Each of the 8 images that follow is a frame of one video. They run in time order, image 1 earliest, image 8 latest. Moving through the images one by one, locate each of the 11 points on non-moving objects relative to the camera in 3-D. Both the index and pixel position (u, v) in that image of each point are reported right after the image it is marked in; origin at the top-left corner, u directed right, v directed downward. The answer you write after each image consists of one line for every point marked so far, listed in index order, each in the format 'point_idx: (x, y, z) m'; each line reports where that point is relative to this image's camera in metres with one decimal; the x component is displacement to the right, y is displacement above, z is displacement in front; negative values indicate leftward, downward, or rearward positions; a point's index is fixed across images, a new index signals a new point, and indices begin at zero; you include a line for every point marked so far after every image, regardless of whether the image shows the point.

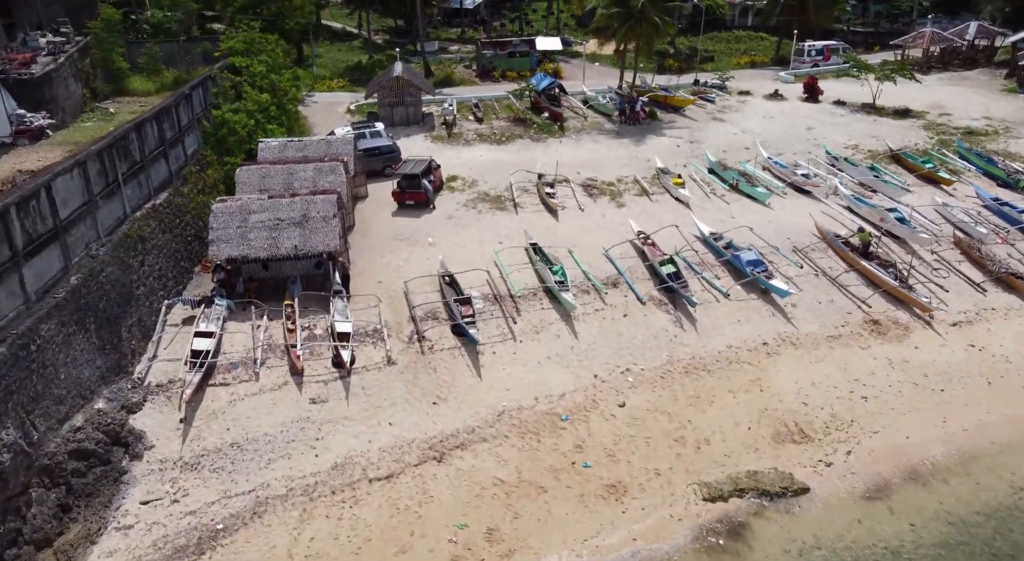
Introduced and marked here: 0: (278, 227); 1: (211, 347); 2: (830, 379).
0: (-7.2, +1.6, +18.8) m
1: (-8.0, -1.8, +16.2) m
2: (+8.6, -2.7, +16.5) m
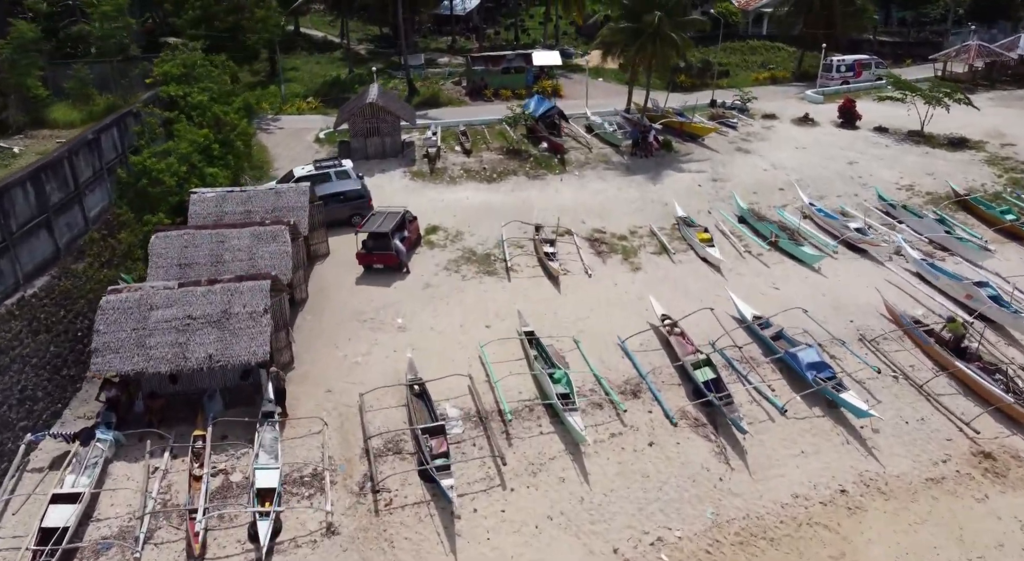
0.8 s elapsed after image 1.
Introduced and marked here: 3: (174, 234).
0: (-7.4, -1.1, +14.1) m
1: (-8.2, -4.5, +11.4) m
2: (+8.3, -5.3, +11.8) m
3: (-9.6, +1.3, +17.4) m
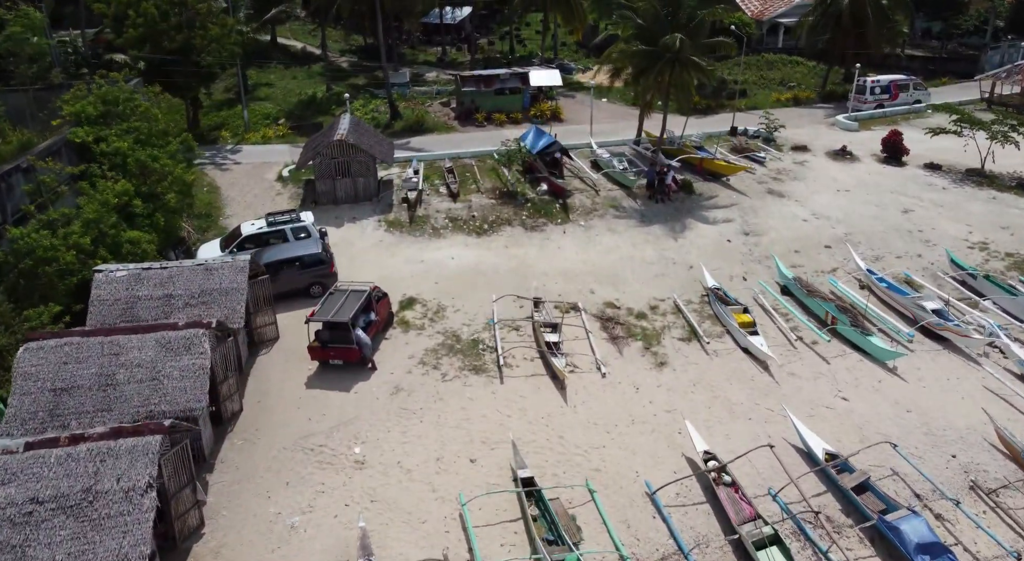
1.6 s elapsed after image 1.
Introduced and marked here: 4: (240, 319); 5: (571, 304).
0: (-7.6, -3.8, +9.6) m
1: (-8.3, -7.2, +7.0) m
2: (+8.2, -8.0, +7.5) m
3: (-9.8, -1.3, +13.0) m
4: (-7.1, -1.0, +15.8) m
5: (+1.9, -0.7, +19.3) m
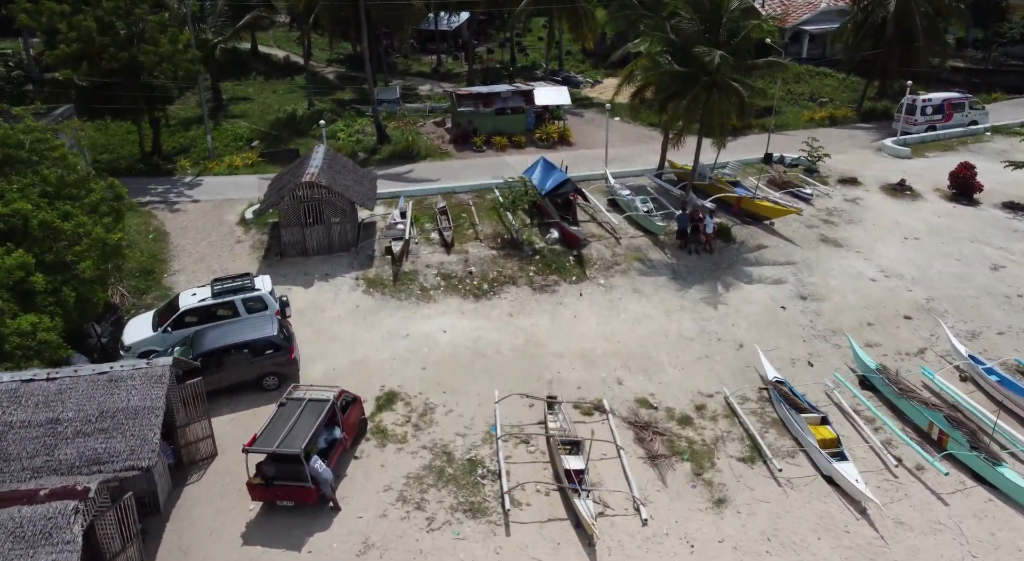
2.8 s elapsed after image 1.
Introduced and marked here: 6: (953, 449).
0: (-7.4, -6.0, +5.4) m
1: (-8.1, -9.4, +2.8) m
2: (+8.4, -10.2, +3.3) m
3: (-9.6, -3.6, +8.7) m
4: (-6.9, -3.2, +11.6) m
5: (+2.0, -3.0, +15.2) m
6: (+9.4, -3.6, +13.1) m
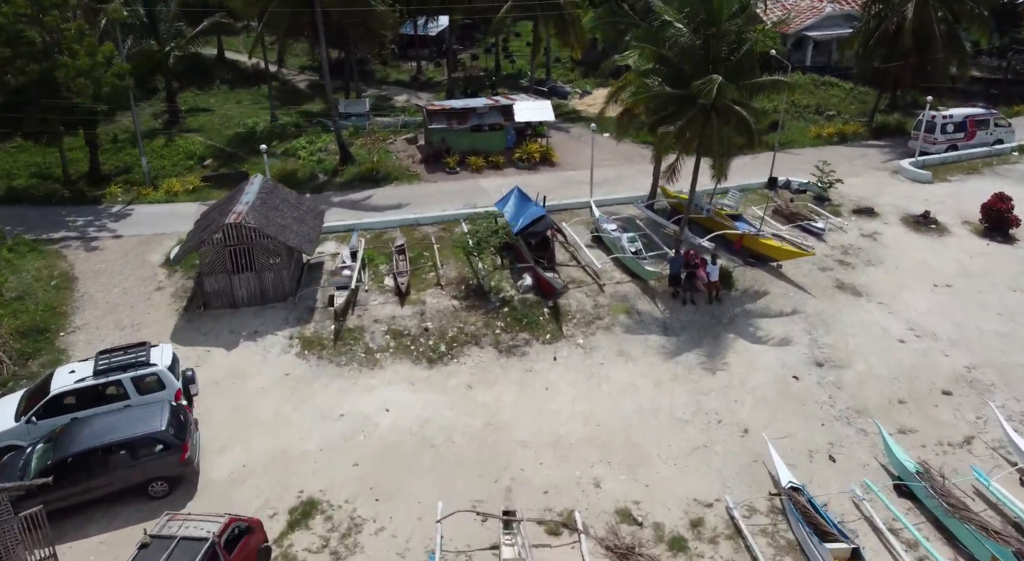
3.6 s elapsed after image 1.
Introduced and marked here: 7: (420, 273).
0: (-8.4, -7.6, +2.3) m
1: (-9.1, -11.0, -0.4) m
2: (+7.4, -11.8, +0.2) m
3: (-10.6, -5.2, +5.6) m
4: (-7.9, -4.9, +8.5) m
5: (+1.0, -4.6, +12.0) m
6: (+8.4, -5.2, +10.0) m
7: (-3.0, +0.2, +19.7) m
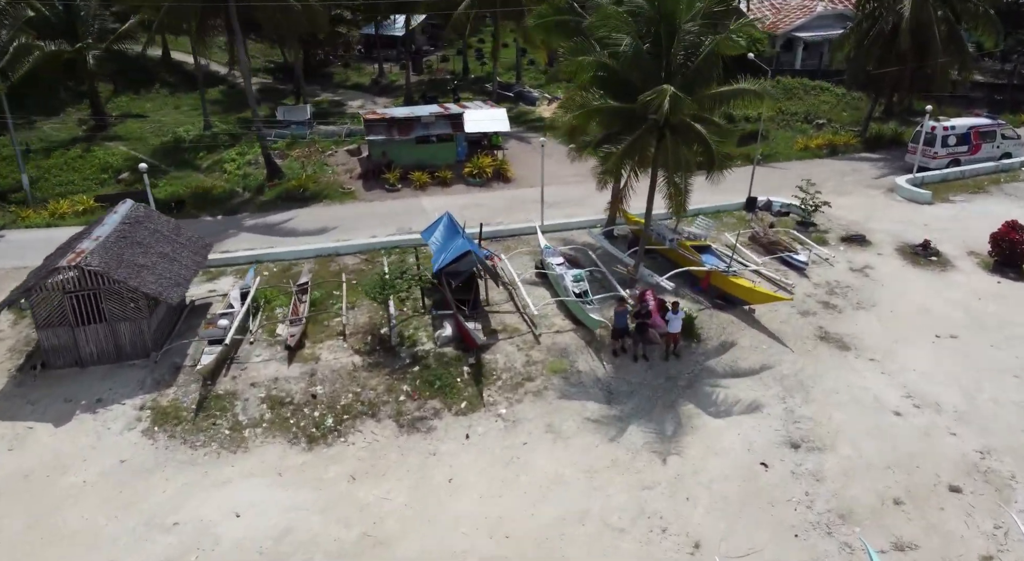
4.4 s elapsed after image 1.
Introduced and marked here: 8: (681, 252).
0: (-10.4, -8.9, -1.0) m
1: (-11.2, -12.3, -3.7) m
2: (+5.4, -13.1, -3.0) m
3: (-12.6, -6.5, +2.3) m
4: (-10.0, -6.1, +5.2) m
5: (-1.1, -5.9, +8.8) m
6: (+6.3, -6.5, +6.8) m
7: (-5.1, -1.0, +16.4) m
8: (+5.0, +0.9, +18.2) m
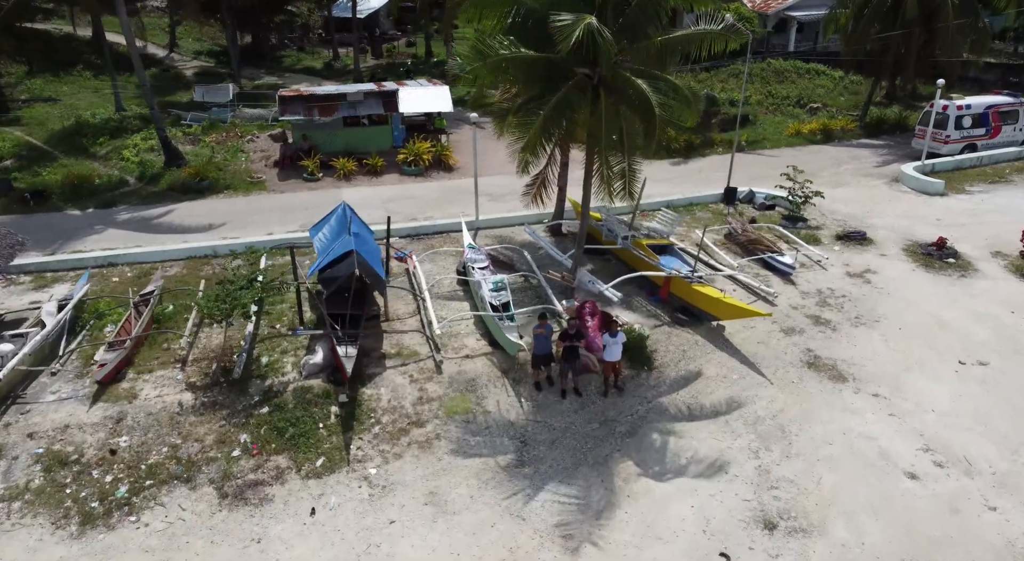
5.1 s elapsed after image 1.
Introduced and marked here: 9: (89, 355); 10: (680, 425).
0: (-12.5, -9.1, -4.8) m
1: (-13.2, -12.5, -7.5) m
2: (+3.3, -13.3, -6.8) m
3: (-14.7, -6.7, -1.5) m
4: (-12.0, -6.3, +1.4) m
5: (-3.2, -6.1, +5.0) m
6: (+4.2, -6.7, +3.0) m
7: (-7.2, -1.2, +12.7) m
8: (+2.8, +0.7, +14.5) m
9: (-8.4, -1.5, +12.2) m
10: (+3.0, -2.6, +10.9) m
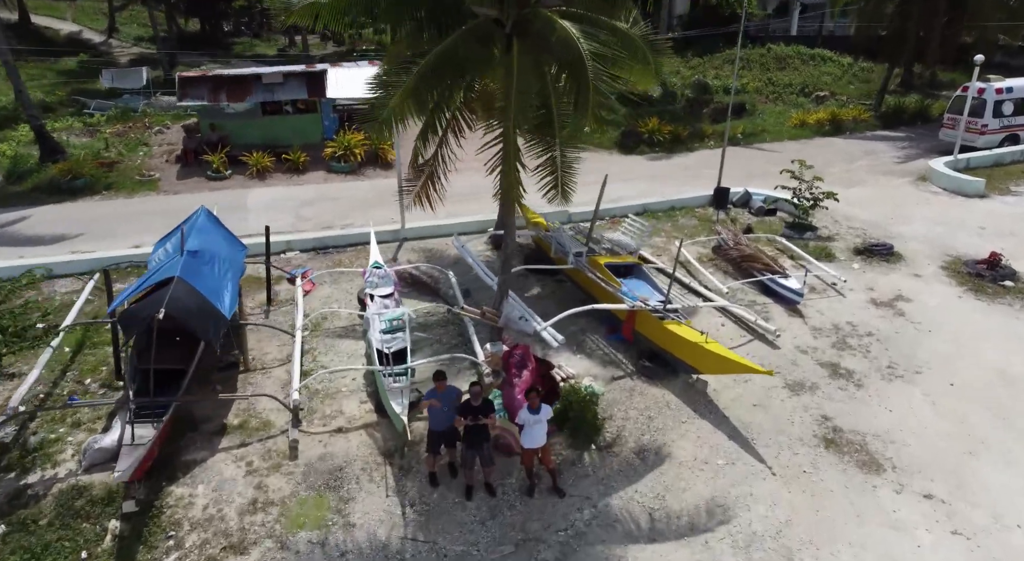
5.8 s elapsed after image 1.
0: (-14.0, -9.7, -8.6) m
1: (-14.7, -13.1, -11.3) m
2: (+1.8, -13.9, -10.5) m
3: (-16.3, -7.3, -5.3) m
4: (-13.6, -6.9, -2.4) m
5: (-4.7, -6.7, +1.3) m
6: (+2.7, -7.3, -0.7) m
7: (-8.8, -1.8, +8.9) m
8: (+1.3, +0.1, +10.7) m
9: (-10.0, -2.1, +8.4) m
10: (+1.5, -3.1, +7.2) m
